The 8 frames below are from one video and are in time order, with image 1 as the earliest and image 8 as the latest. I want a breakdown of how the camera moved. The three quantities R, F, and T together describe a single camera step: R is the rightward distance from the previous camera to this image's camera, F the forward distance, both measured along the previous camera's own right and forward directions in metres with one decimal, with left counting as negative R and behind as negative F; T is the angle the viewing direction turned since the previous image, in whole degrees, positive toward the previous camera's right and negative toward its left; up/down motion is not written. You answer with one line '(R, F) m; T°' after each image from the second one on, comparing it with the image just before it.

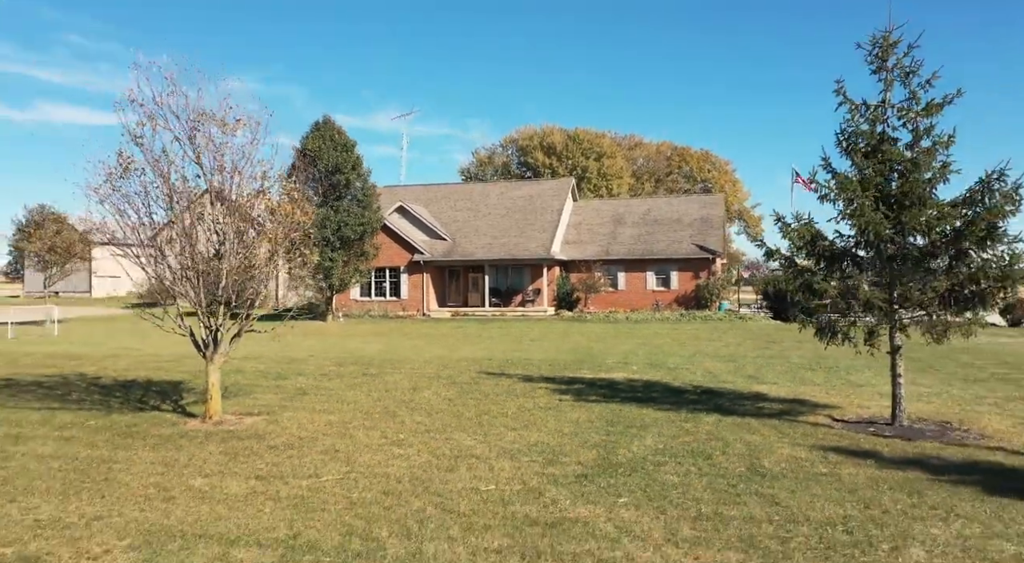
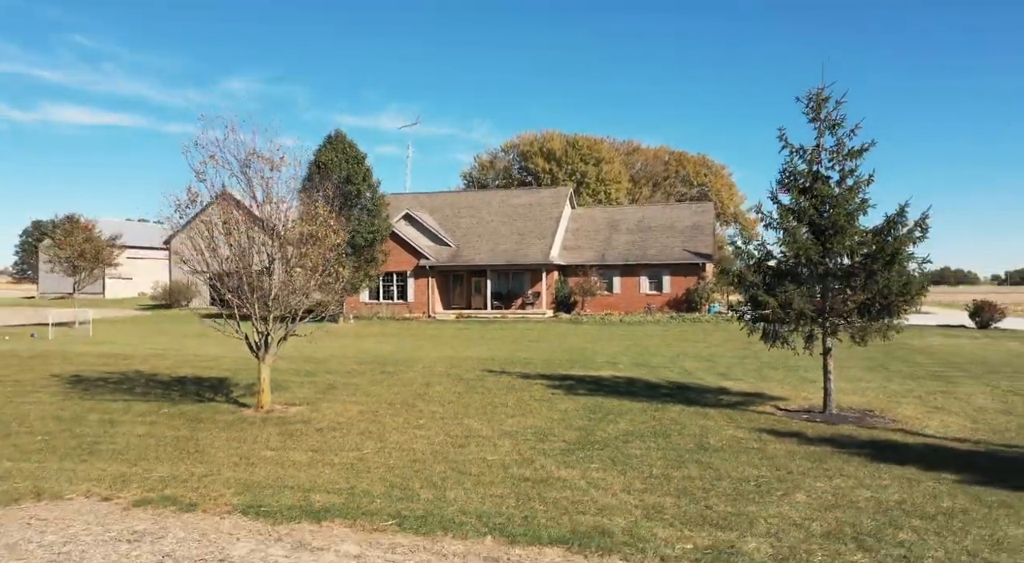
(0.0, -1.8) m; 0°
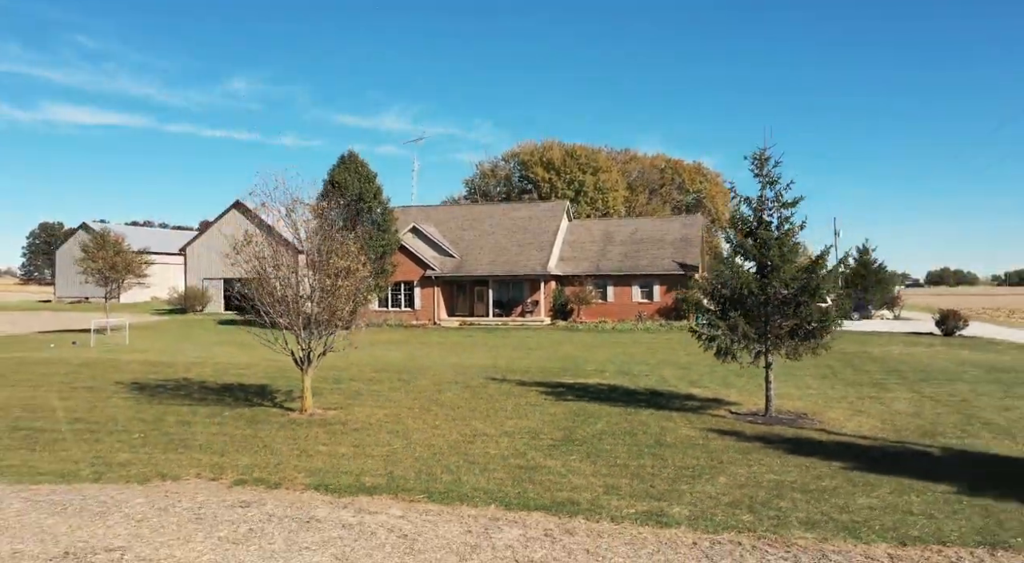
(0.0, -2.2) m; 0°
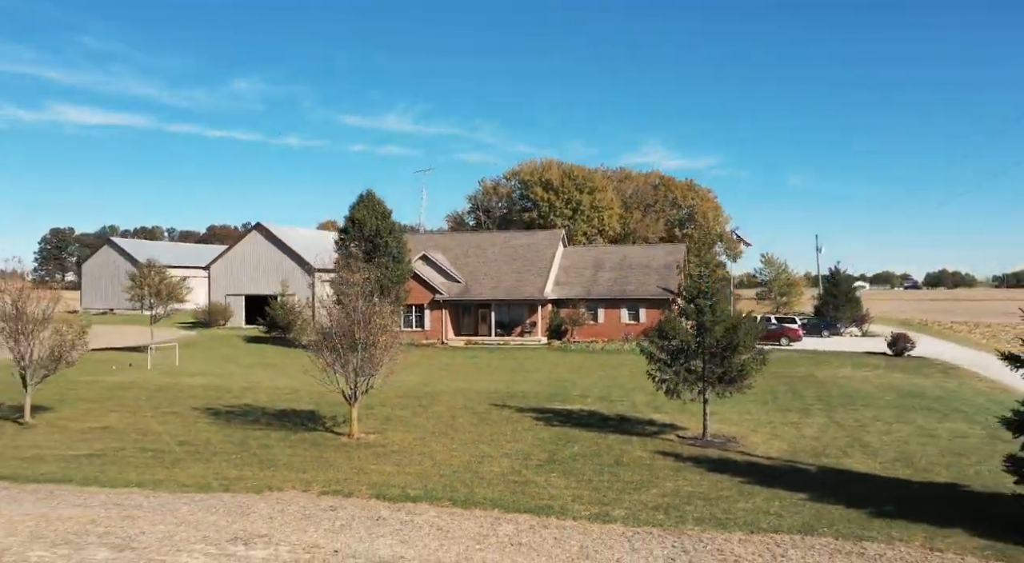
(+0.1, -3.9) m; 0°
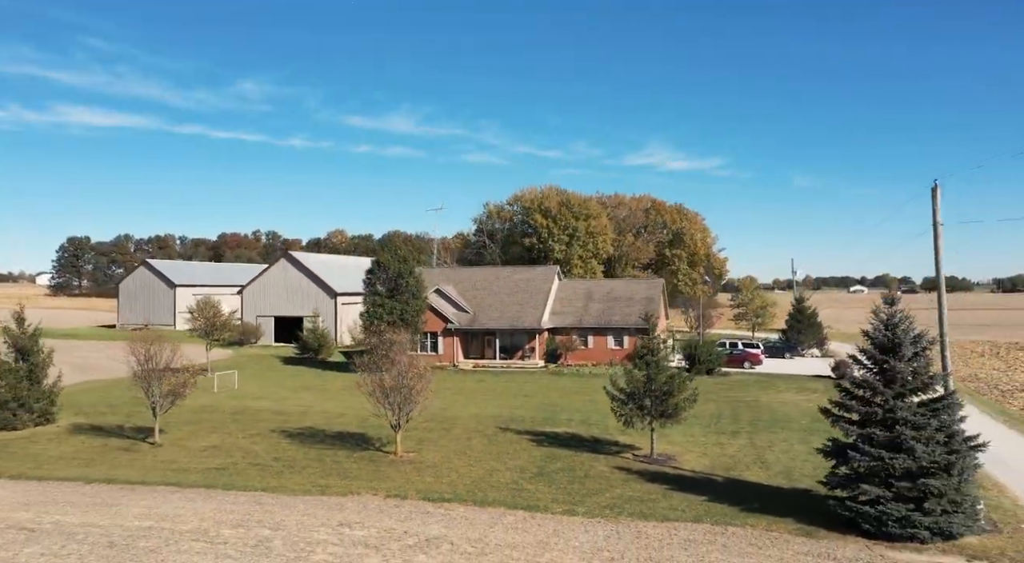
(0.0, -6.3) m; 0°
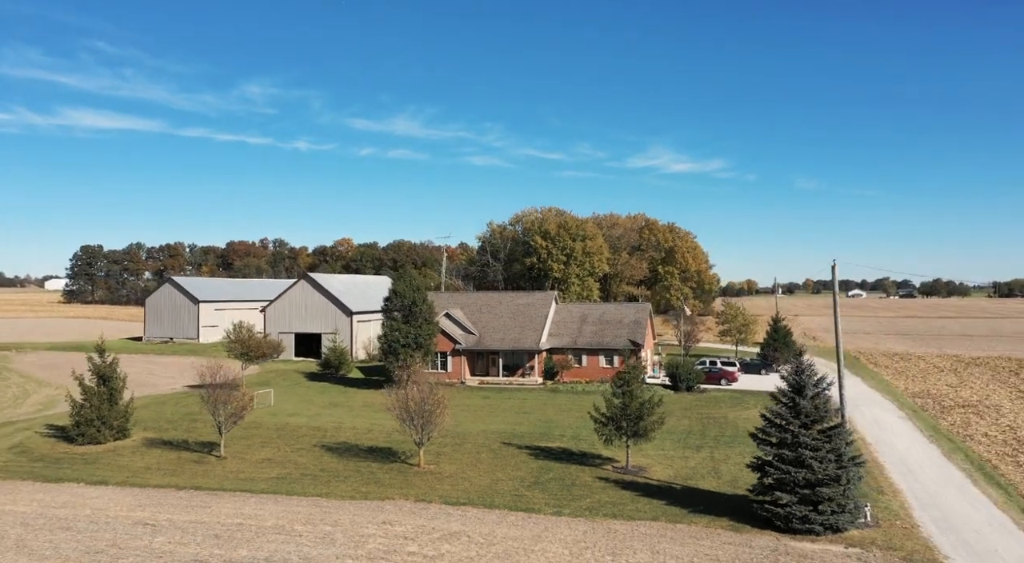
(0.0, -5.3) m; 0°
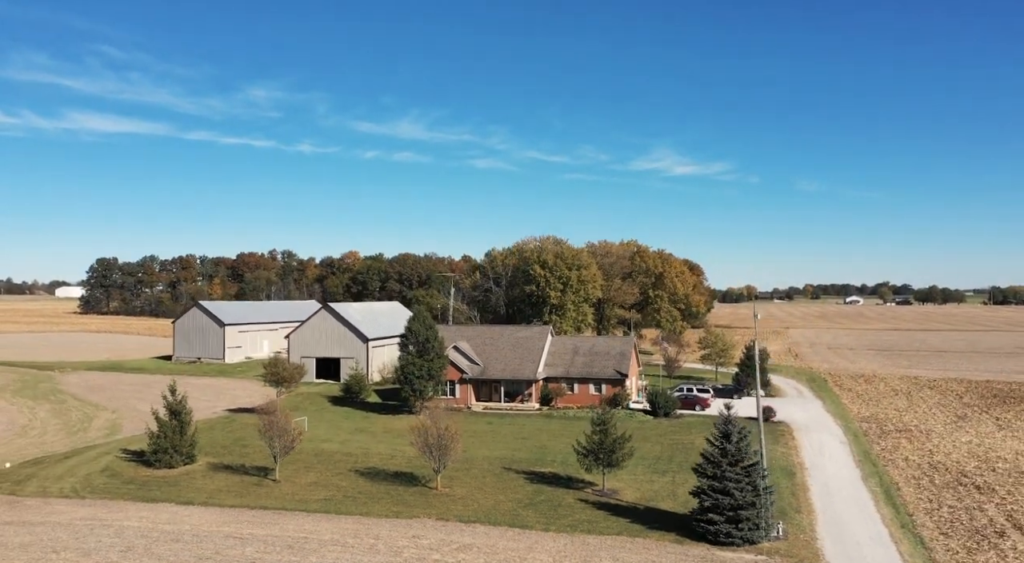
(+0.1, -7.0) m; 0°
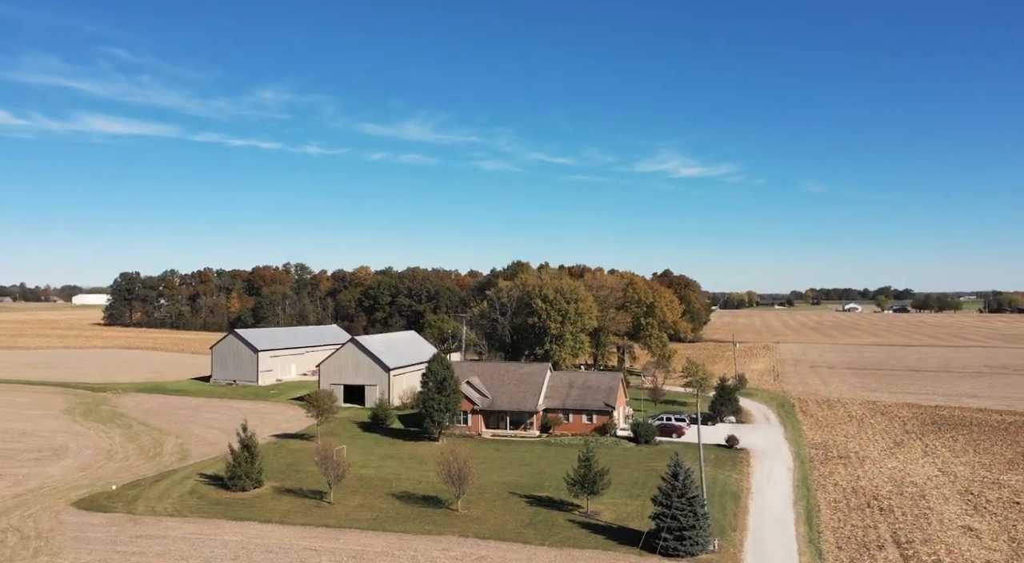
(0.0, -9.9) m; 0°
